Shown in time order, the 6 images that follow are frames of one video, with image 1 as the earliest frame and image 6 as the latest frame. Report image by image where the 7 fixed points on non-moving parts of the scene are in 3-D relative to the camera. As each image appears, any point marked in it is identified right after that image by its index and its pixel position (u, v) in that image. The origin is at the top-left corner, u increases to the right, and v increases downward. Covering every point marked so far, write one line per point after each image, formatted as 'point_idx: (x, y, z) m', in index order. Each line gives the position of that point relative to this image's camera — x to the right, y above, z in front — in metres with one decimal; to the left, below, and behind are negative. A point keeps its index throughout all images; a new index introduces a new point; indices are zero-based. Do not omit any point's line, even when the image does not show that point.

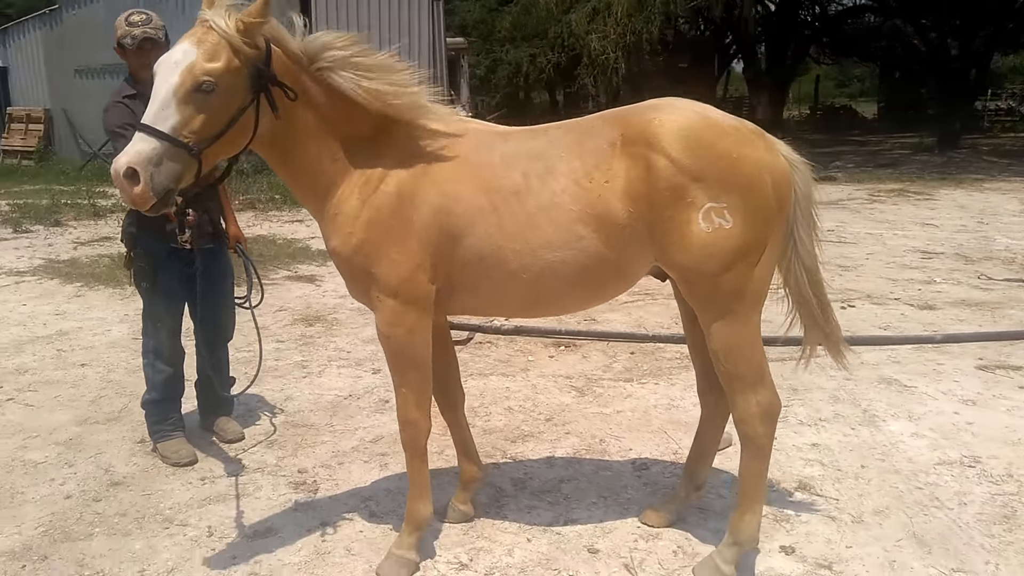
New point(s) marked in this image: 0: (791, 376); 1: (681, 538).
0: (+1.1, -0.3, +4.2) m
1: (+0.5, -0.7, +3.0) m
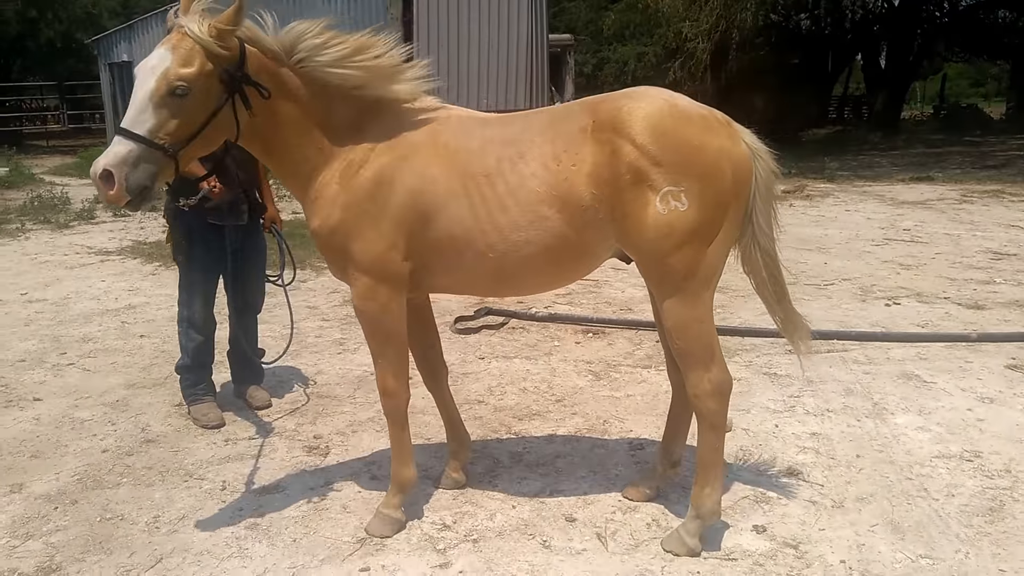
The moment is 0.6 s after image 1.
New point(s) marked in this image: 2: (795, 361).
0: (+1.2, -0.3, +4.3) m
1: (+0.4, -0.6, +3.1) m
2: (+1.1, -0.3, +4.3) m
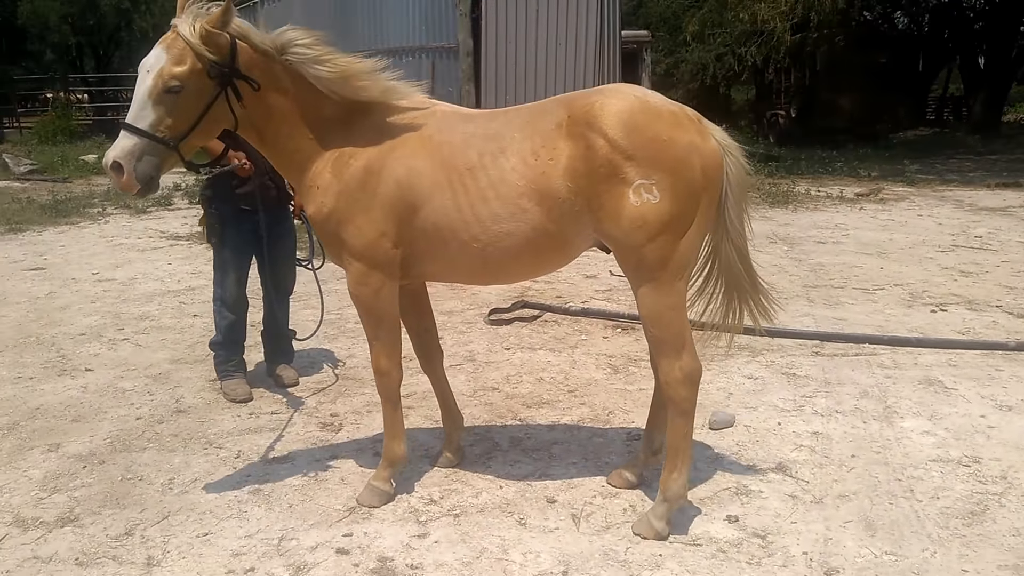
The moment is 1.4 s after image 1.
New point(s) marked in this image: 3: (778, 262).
0: (+1.3, -0.3, +4.3) m
1: (+0.4, -0.6, +3.3) m
2: (+1.2, -0.3, +4.3) m
3: (+1.4, +0.1, +5.8) m
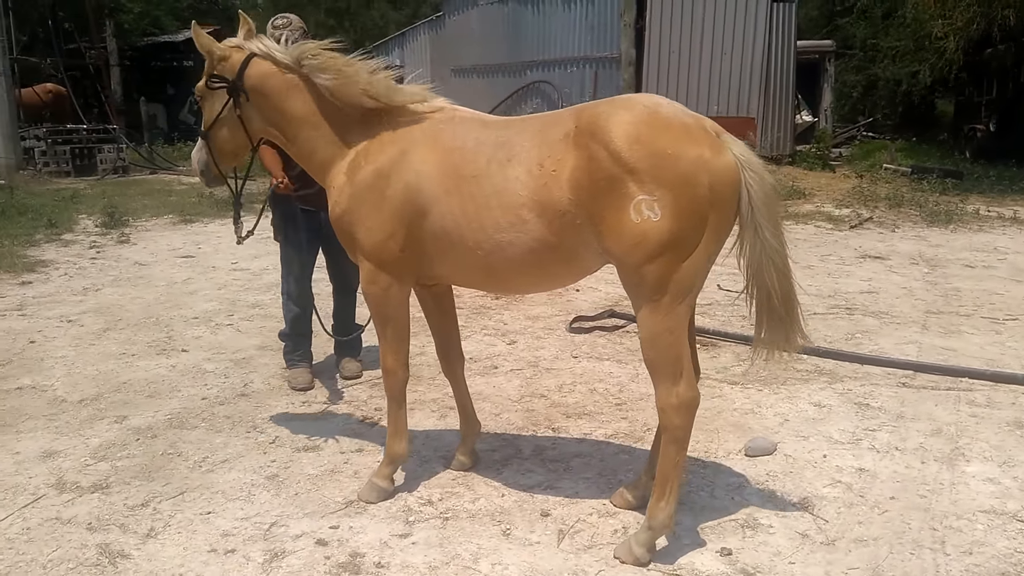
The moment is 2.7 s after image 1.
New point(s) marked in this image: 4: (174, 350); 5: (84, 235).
0: (+1.5, -0.4, +4.0) m
1: (+0.3, -0.7, +3.1) m
2: (+1.4, -0.4, +4.0) m
3: (+1.9, 0.0, +5.4) m
4: (-1.4, -0.2, +4.4) m
5: (-2.4, +0.3, +6.0) m
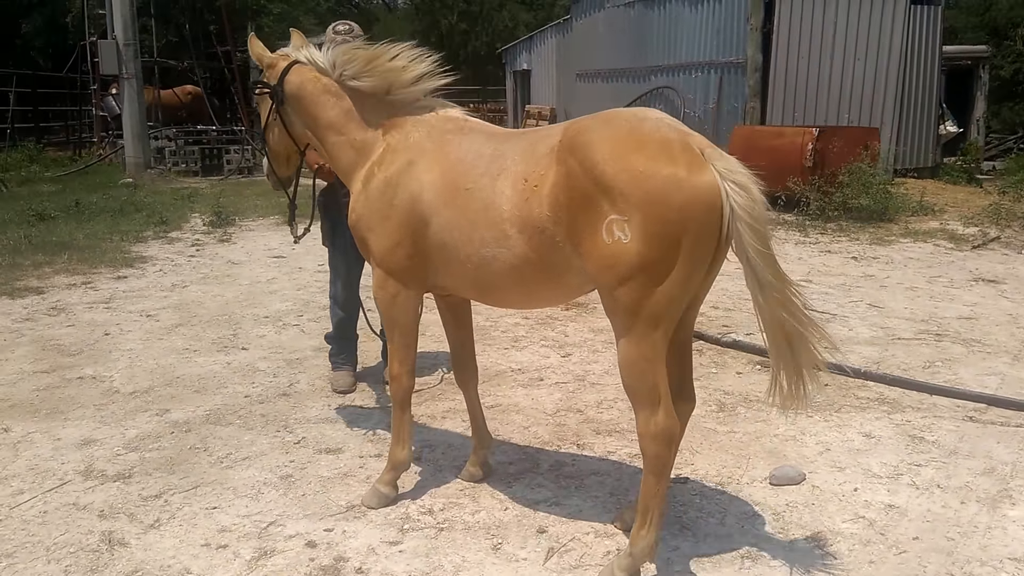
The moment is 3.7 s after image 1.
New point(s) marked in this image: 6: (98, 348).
0: (+1.6, -0.5, +3.6) m
1: (+0.3, -0.7, +3.0) m
2: (+1.5, -0.5, +3.7) m
3: (+2.3, -0.1, +4.9) m
4: (-1.2, -0.2, +4.5) m
5: (-1.9, +0.3, +6.2) m
6: (-1.7, -0.2, +4.5) m
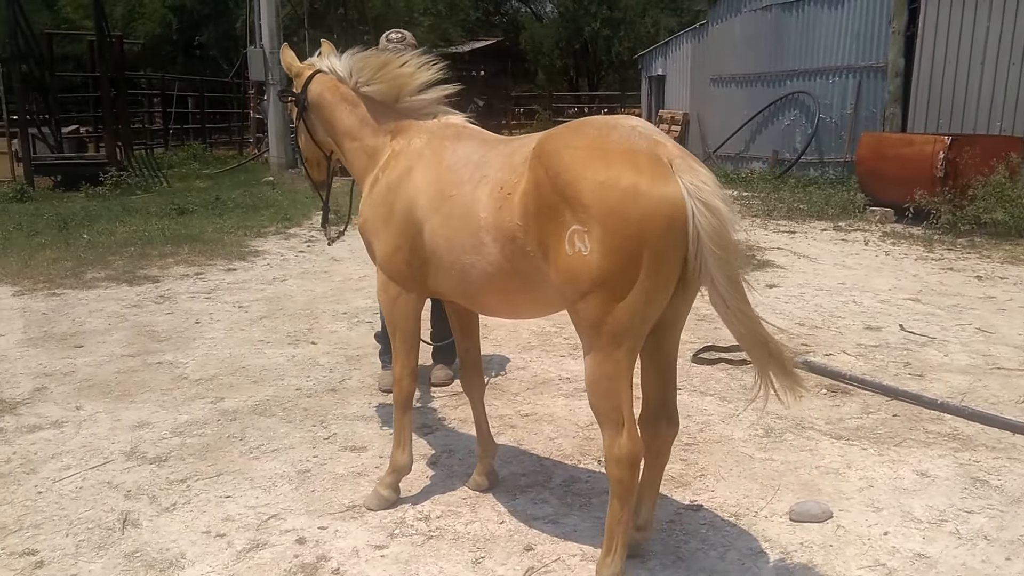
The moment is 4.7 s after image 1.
0: (+1.6, -0.6, +3.2) m
1: (+0.2, -0.7, +2.8) m
2: (+1.5, -0.6, +3.2) m
3: (+2.6, -0.2, +4.3) m
4: (-0.9, -0.2, +4.6) m
5: (-1.2, +0.3, +6.5) m
6: (-1.4, -0.2, +4.7) m
